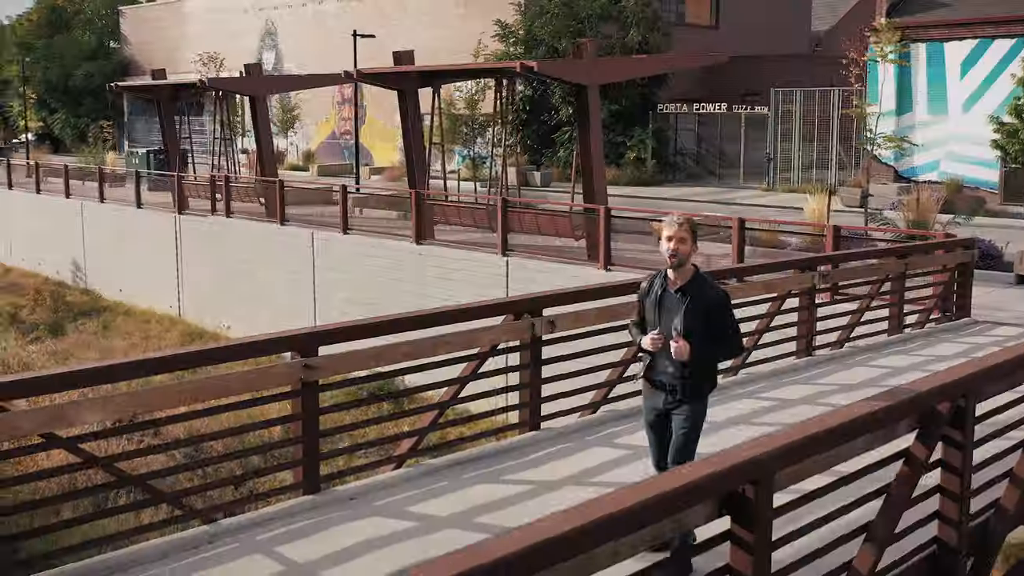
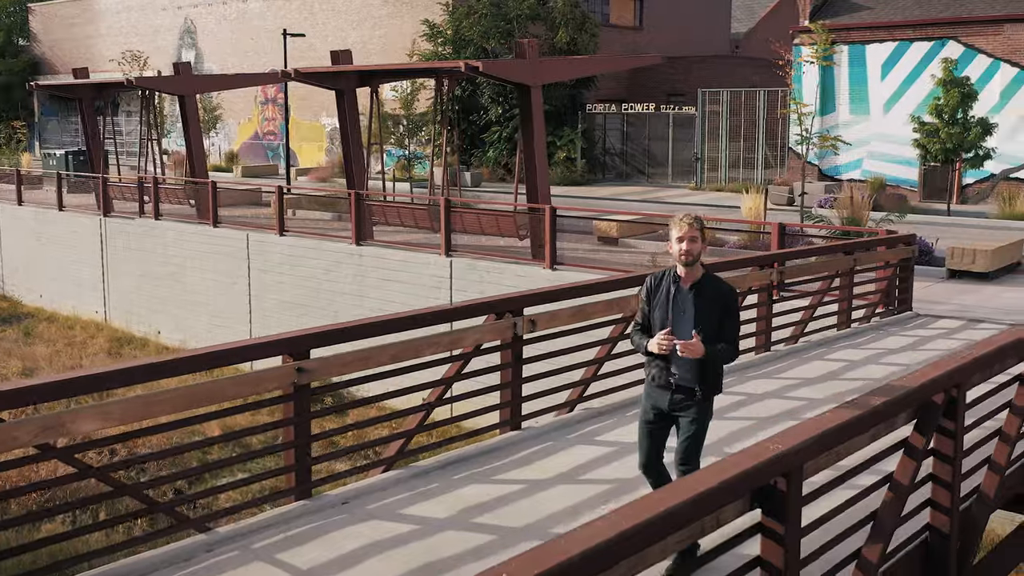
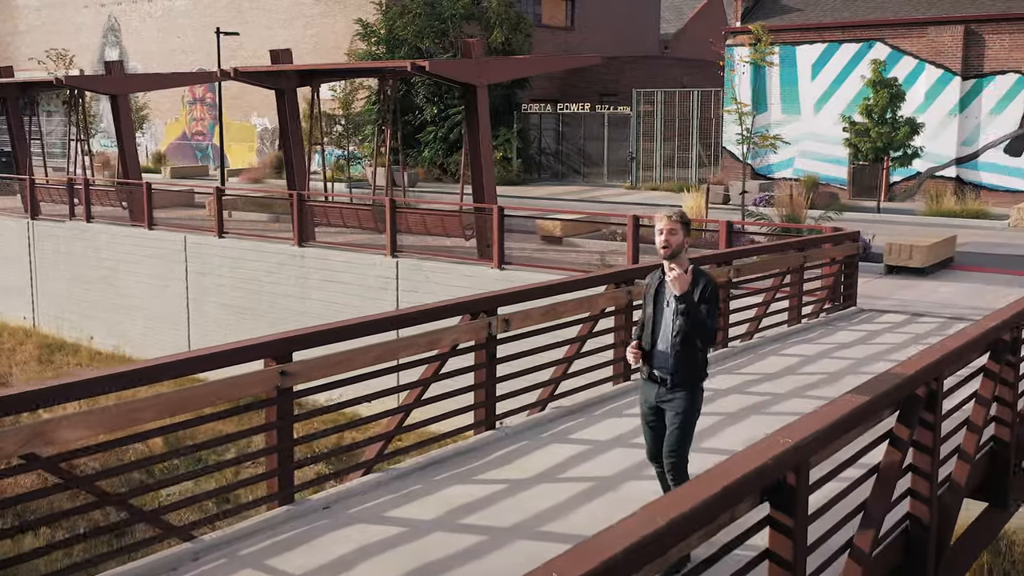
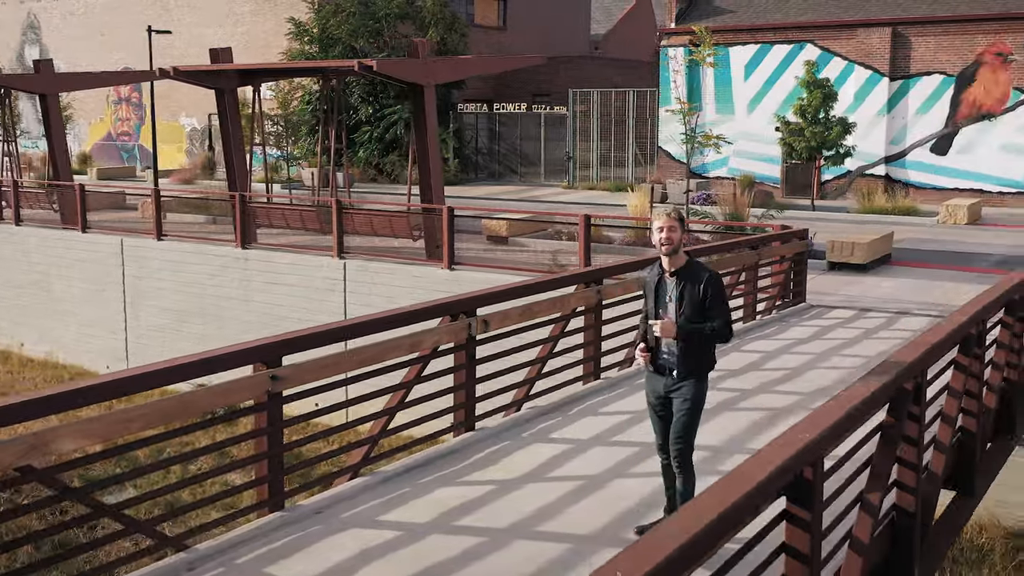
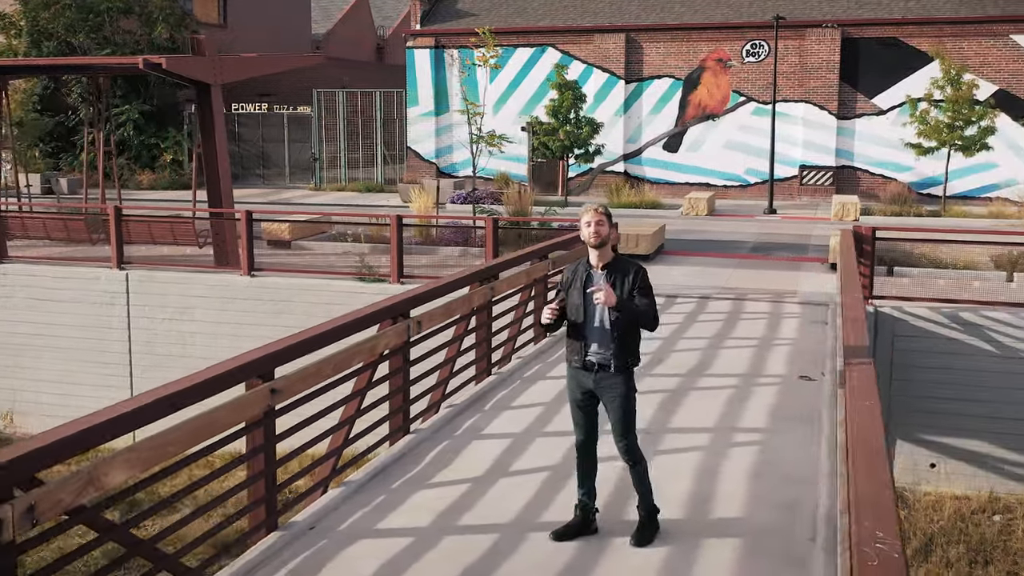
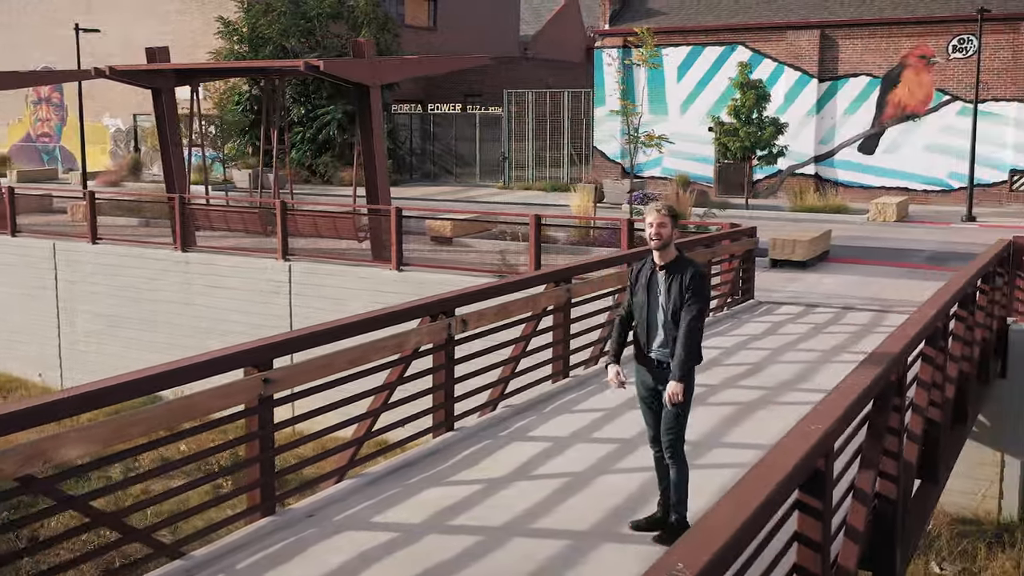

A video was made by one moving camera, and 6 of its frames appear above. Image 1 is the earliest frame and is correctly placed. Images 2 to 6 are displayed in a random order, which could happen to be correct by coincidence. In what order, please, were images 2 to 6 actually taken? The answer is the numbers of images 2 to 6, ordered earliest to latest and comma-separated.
2, 3, 4, 6, 5
